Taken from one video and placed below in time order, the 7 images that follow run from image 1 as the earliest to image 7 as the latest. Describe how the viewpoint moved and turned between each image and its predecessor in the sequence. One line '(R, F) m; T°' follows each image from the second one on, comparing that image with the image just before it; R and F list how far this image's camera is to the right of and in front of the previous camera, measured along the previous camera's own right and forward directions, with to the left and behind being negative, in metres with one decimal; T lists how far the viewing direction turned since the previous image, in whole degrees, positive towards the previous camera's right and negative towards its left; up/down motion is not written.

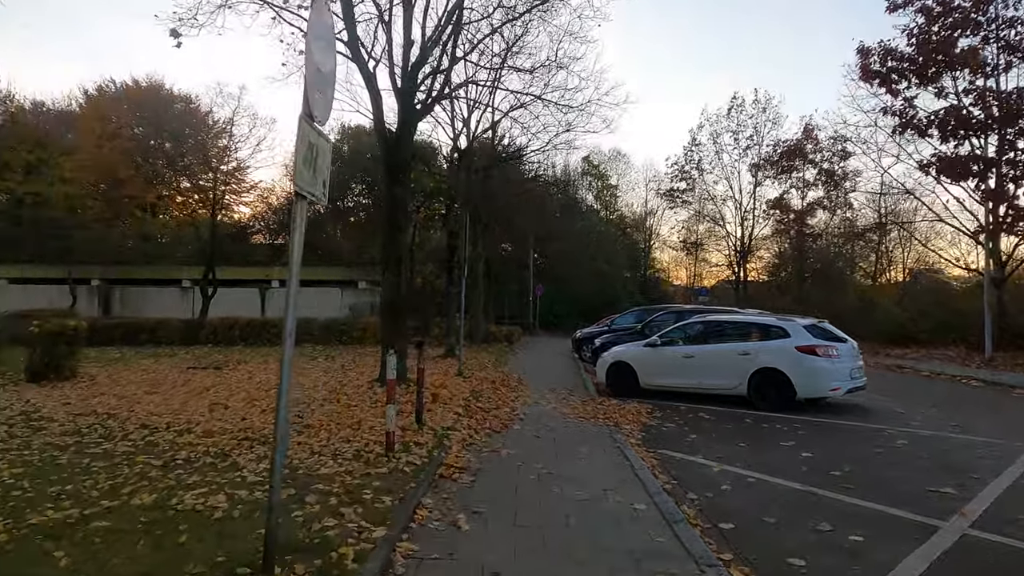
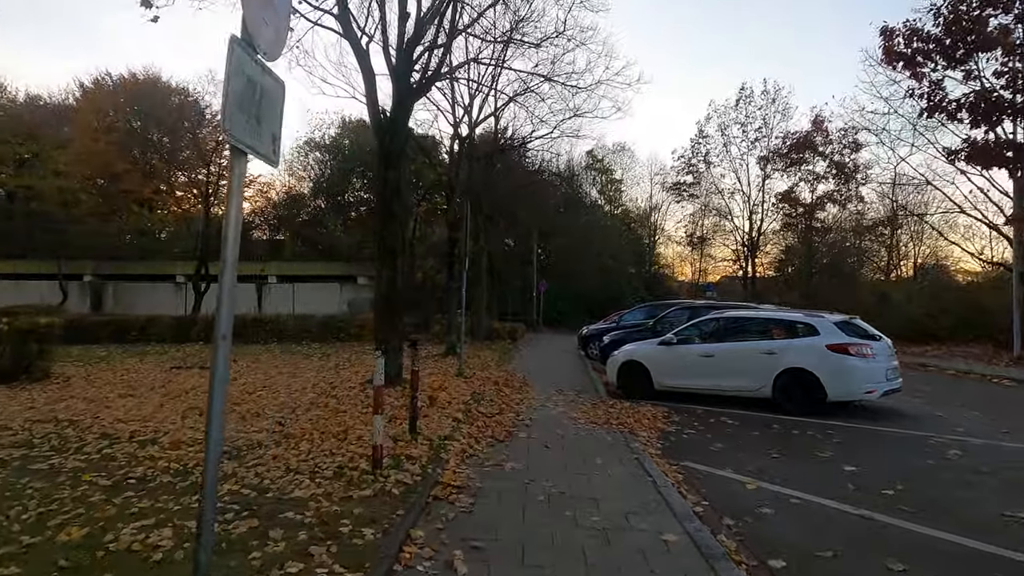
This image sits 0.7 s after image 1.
(0.0, +1.0) m; 0°
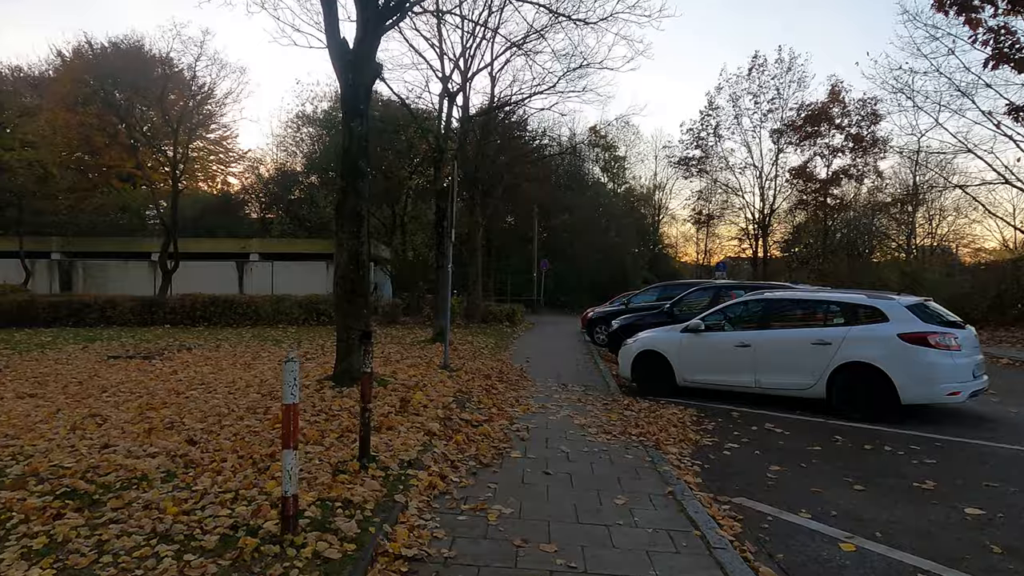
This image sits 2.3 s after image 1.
(+0.1, +2.3) m; 0°
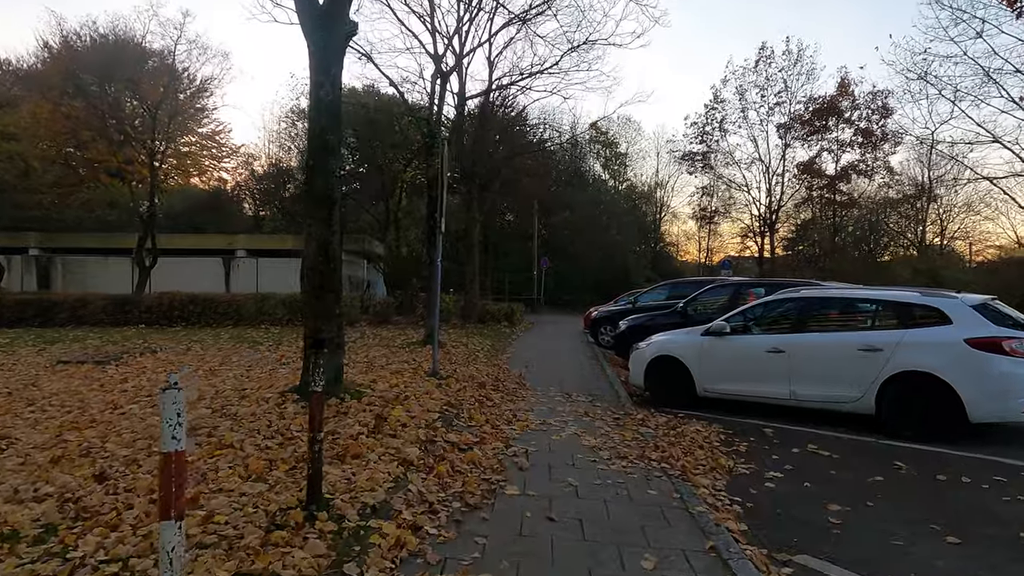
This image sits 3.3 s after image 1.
(0.0, +1.4) m; 0°
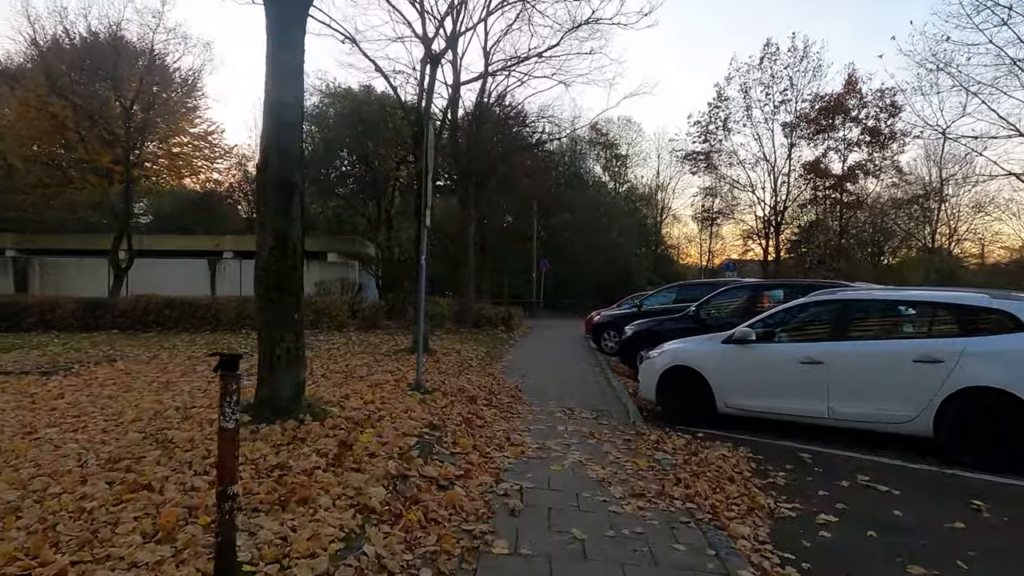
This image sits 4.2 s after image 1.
(+0.1, +1.3) m; 0°
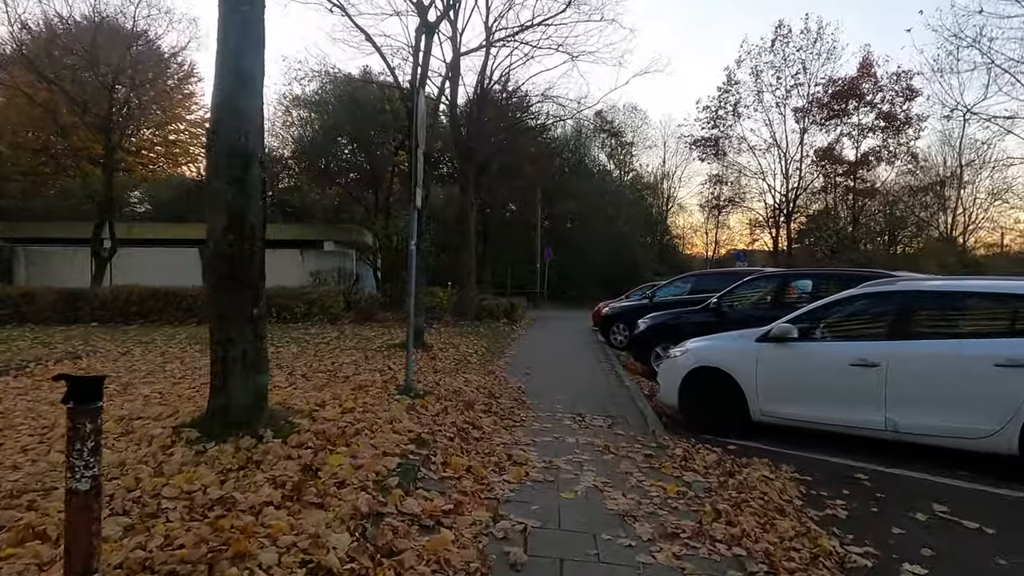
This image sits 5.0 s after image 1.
(0.0, +1.2) m; 0°
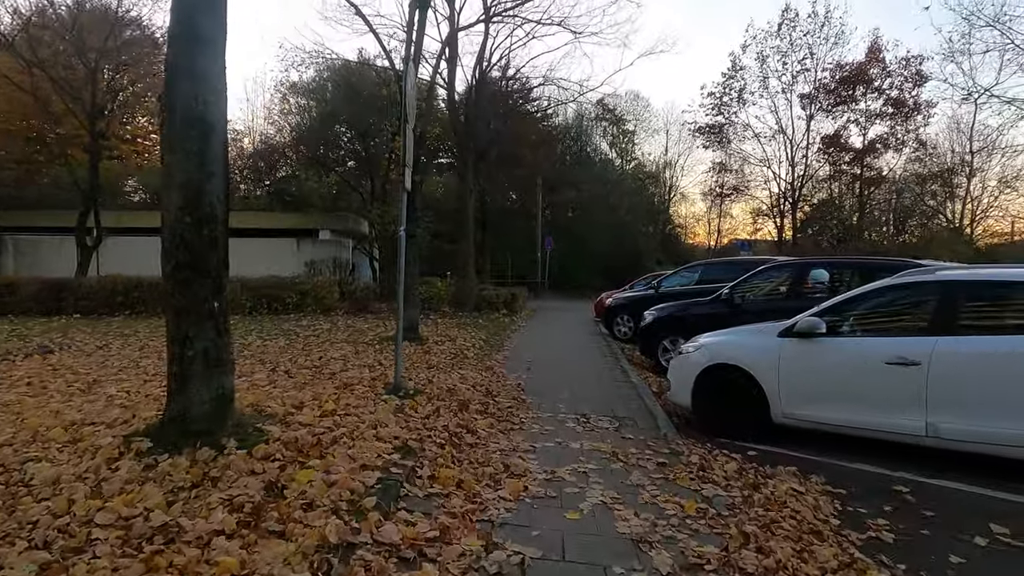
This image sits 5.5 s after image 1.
(0.0, +0.7) m; 0°
